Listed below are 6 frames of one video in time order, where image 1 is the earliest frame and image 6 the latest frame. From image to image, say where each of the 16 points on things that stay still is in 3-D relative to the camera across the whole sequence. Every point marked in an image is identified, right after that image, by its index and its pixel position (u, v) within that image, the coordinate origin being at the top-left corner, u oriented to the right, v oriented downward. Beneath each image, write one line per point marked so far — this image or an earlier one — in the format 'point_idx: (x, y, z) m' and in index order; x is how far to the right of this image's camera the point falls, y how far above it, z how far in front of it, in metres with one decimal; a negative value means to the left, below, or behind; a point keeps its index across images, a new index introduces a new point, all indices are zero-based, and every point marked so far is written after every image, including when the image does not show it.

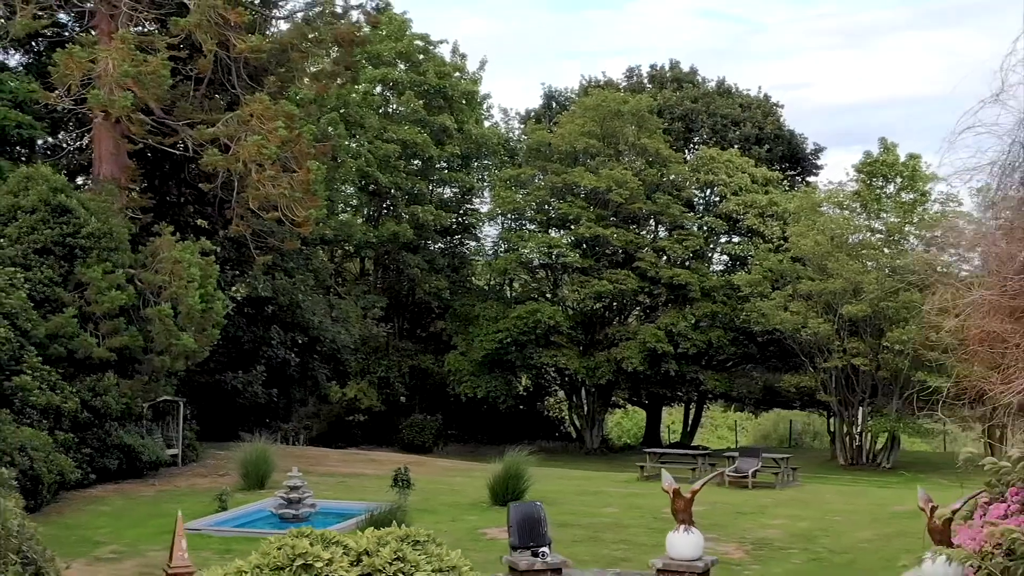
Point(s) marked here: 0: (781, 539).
0: (+4.3, -3.9, +15.2) m
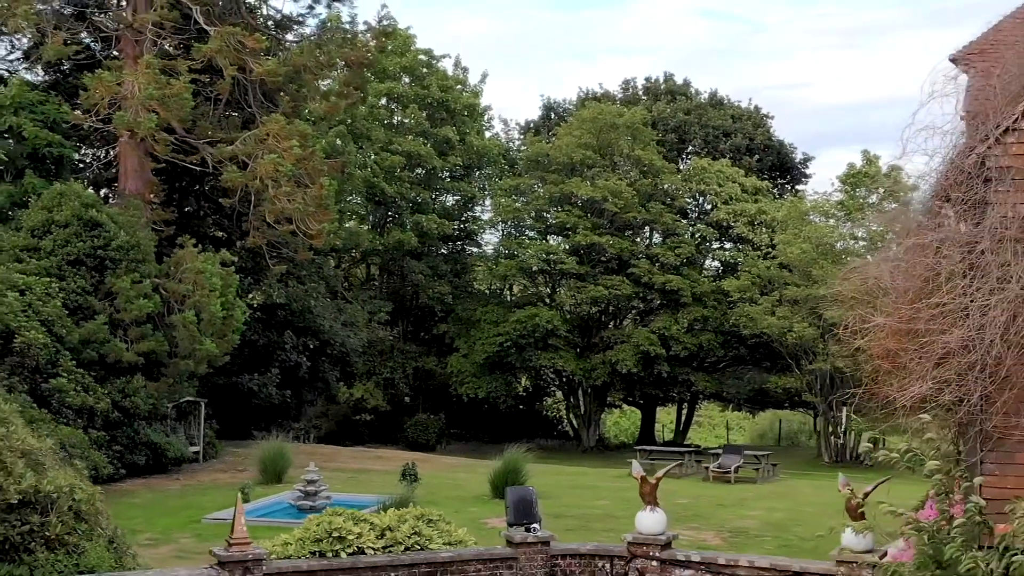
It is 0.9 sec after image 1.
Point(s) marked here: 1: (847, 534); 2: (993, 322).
0: (+4.2, -4.1, +16.8) m
1: (+2.7, -2.0, +7.8) m
2: (+3.6, -0.2, +7.2) m
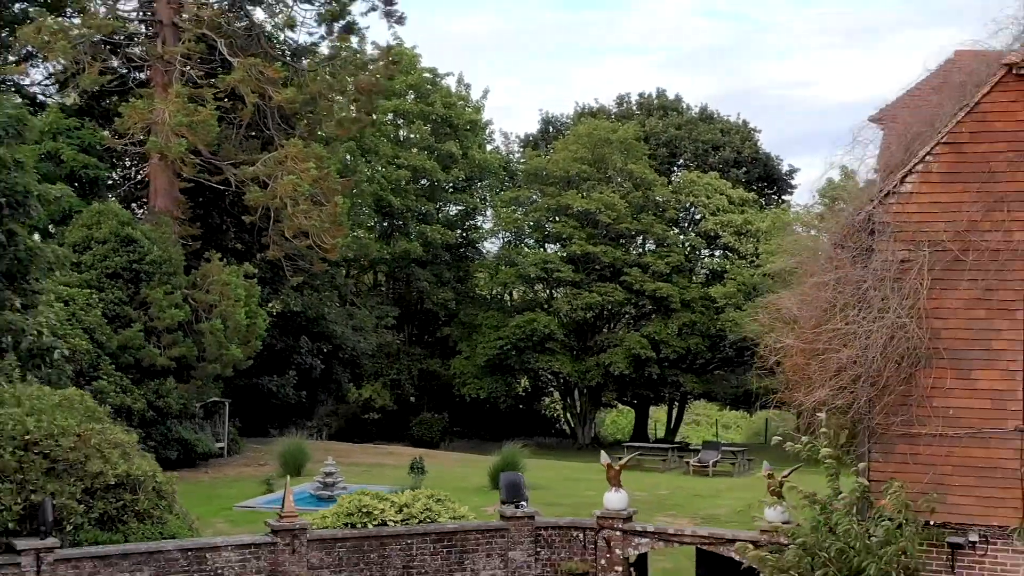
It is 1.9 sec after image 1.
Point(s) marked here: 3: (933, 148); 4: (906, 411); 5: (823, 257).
0: (+4.2, -4.4, +18.9) m
1: (+2.6, -2.3, +10.0) m
2: (+3.5, -0.5, +9.3) m
3: (+4.1, +1.4, +9.5) m
4: (+3.8, -1.2, +9.5) m
5: (+3.2, +0.3, +10.2) m
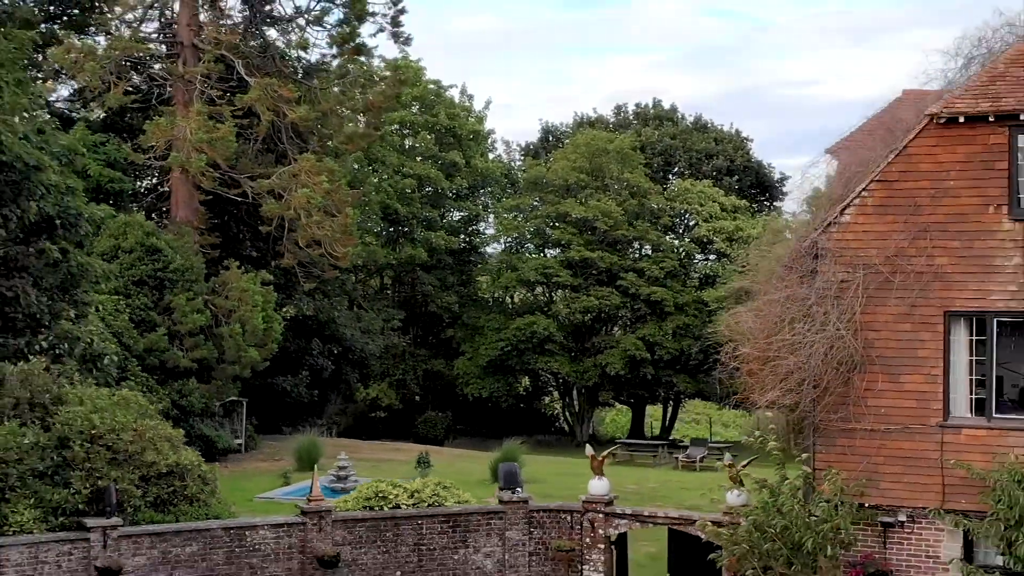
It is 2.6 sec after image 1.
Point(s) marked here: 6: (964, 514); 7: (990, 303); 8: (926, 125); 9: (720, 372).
0: (+4.1, -4.6, +20.5) m
1: (+2.6, -2.4, +11.6) m
2: (+3.4, -0.7, +10.9) m
3: (+4.0, +1.2, +11.1) m
4: (+3.8, -1.4, +11.1) m
5: (+3.1, +0.2, +11.8) m
6: (+4.9, -2.5, +10.5) m
7: (+5.2, -0.2, +10.6) m
8: (+4.7, +1.8, +10.9) m
9: (+3.1, -1.2, +14.5) m
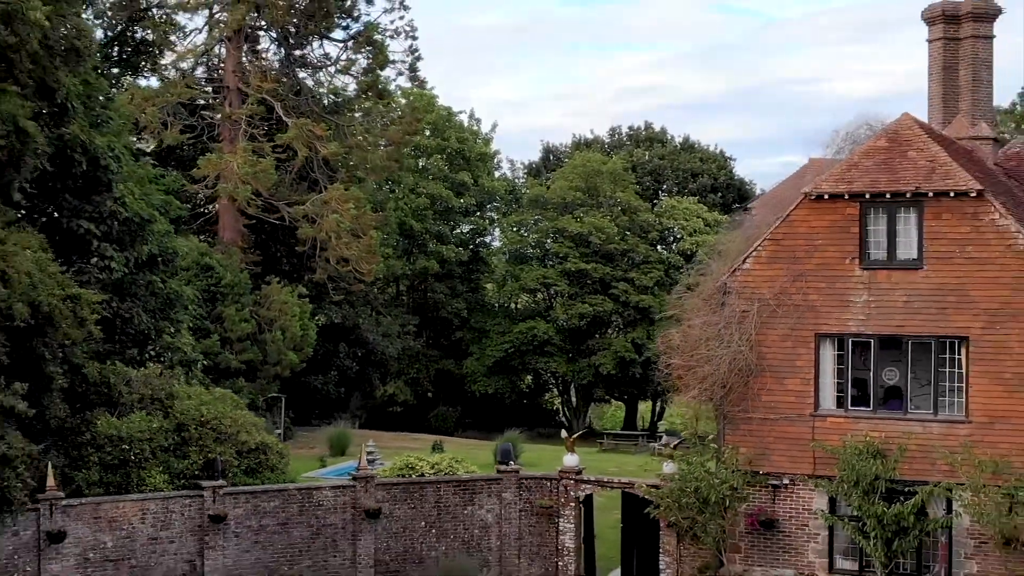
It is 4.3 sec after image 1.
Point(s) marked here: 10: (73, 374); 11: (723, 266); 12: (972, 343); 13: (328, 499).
0: (+4.1, -5.0, +24.8) m
1: (+2.5, -2.9, +15.9) m
2: (+3.3, -1.2, +15.2) m
3: (+3.9, +0.7, +15.4) m
4: (+3.7, -1.8, +15.4) m
5: (+3.0, -0.3, +16.1) m
6: (+4.8, -2.9, +14.8) m
7: (+5.1, -0.6, +14.9) m
8: (+4.6, +1.4, +15.2) m
9: (+3.0, -1.7, +18.8) m
10: (-7.1, -1.4, +15.7) m
11: (+3.5, +0.4, +16.0) m
12: (+6.8, -0.8, +14.3) m
13: (-3.1, -3.5, +16.2) m
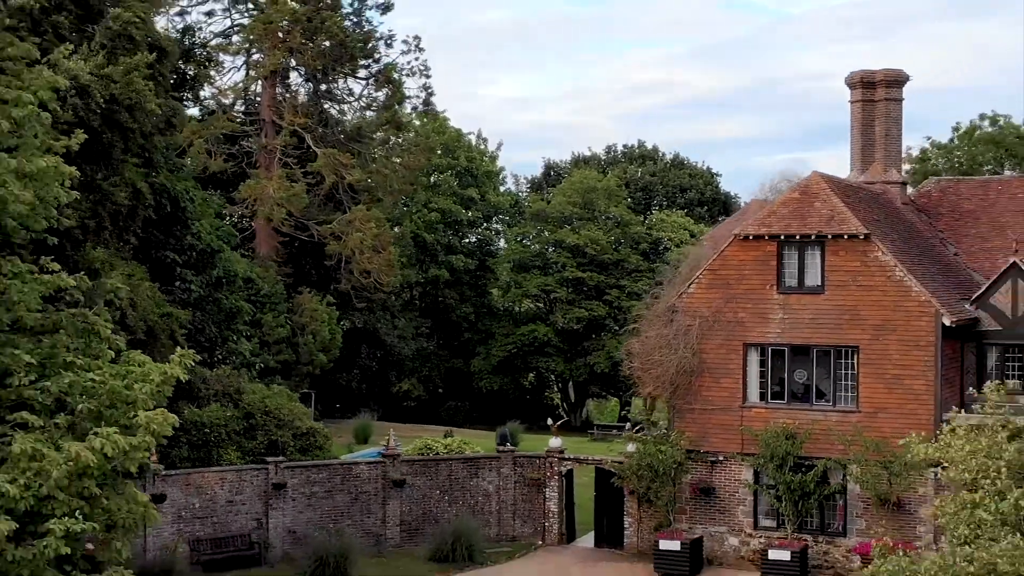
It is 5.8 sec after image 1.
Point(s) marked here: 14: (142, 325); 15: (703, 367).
0: (+4.1, -5.4, +29.2) m
1: (+2.4, -3.3, +20.2) m
2: (+3.2, -1.5, +19.6) m
3: (+3.9, +0.3, +19.7) m
4: (+3.6, -2.2, +19.8) m
5: (+3.0, -0.7, +20.5) m
6: (+4.7, -3.3, +19.2) m
7: (+5.0, -1.0, +19.2) m
8: (+4.5, +1.0, +19.5) m
9: (+3.0, -2.1, +23.2) m
10: (-7.1, -1.8, +20.1) m
11: (+3.4, 0.0, +20.3) m
12: (+6.7, -1.2, +18.6) m
13: (-3.1, -3.9, +20.6) m
14: (-6.7, -0.7, +17.7) m
15: (+3.9, -1.6, +19.6) m
